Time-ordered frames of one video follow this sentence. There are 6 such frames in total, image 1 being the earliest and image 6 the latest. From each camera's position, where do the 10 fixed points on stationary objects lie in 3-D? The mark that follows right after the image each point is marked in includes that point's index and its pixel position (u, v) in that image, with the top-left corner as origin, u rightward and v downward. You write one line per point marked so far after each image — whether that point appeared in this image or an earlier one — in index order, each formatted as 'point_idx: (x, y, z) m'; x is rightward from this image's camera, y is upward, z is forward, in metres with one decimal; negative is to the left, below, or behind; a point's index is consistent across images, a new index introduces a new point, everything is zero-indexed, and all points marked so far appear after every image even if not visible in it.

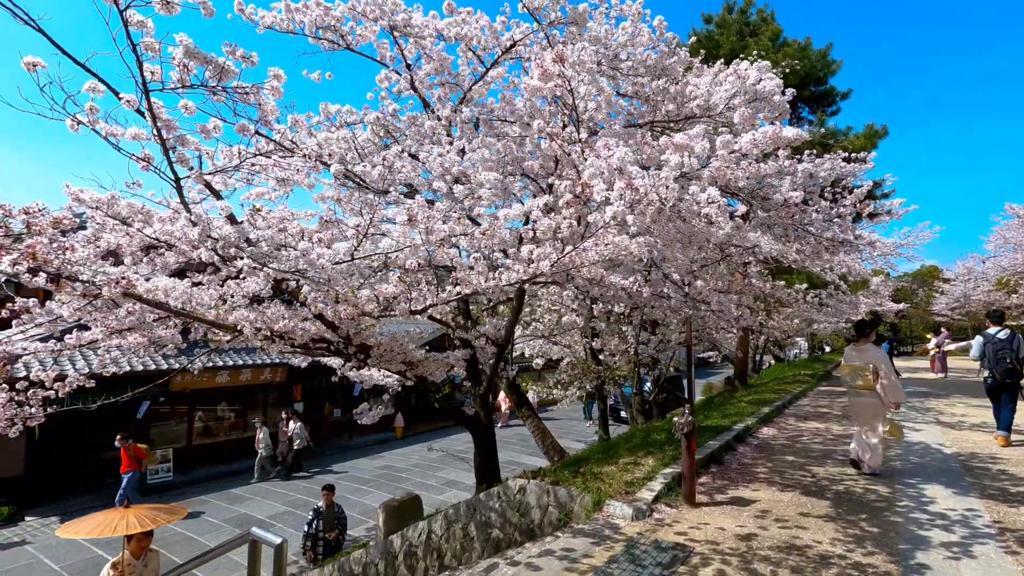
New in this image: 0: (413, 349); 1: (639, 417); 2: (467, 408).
0: (-1.3, -0.8, +6.9) m
1: (+2.6, -2.6, +10.8) m
2: (-0.6, -1.7, +7.7) m
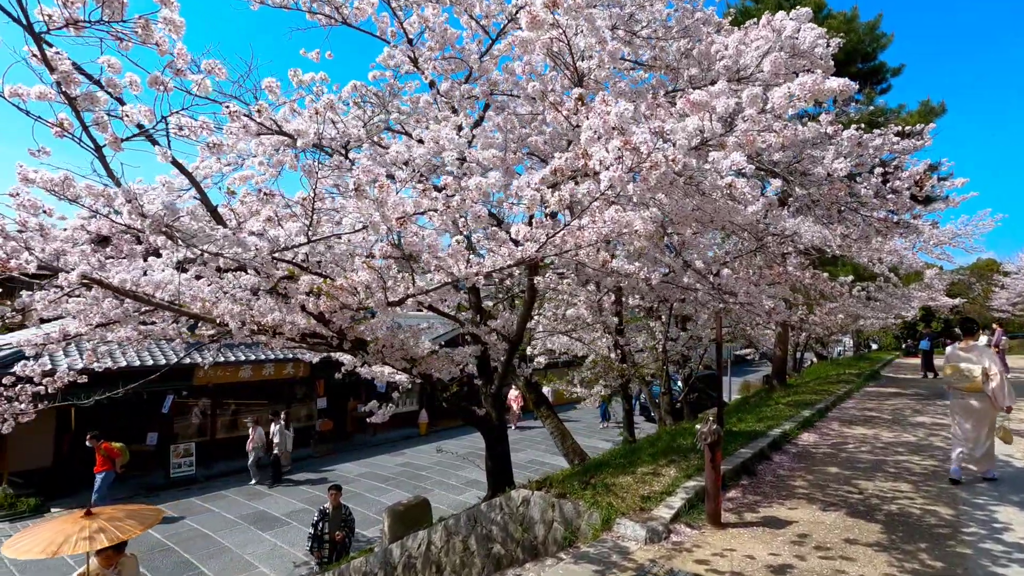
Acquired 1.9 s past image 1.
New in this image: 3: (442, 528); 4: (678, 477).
0: (-1.2, -0.7, +6.4) m
1: (+3.0, -2.5, +10.2) m
2: (-0.5, -1.6, +7.2) m
3: (-0.7, -2.3, +5.2) m
4: (+1.5, -1.7, +4.9) m
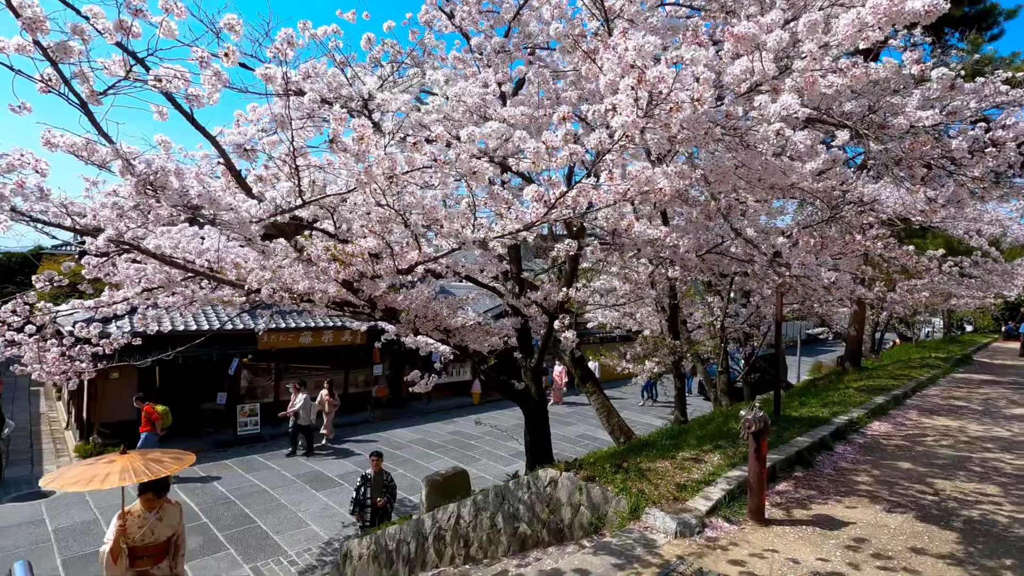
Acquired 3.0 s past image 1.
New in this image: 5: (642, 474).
0: (-0.8, -0.3, +6.3) m
1: (+3.8, -2.0, +9.6) m
2: (+0.1, -1.2, +7.0) m
3: (-0.4, -2.0, +5.1) m
4: (+1.8, -1.5, +4.5) m
5: (+1.1, -1.5, +4.3) m
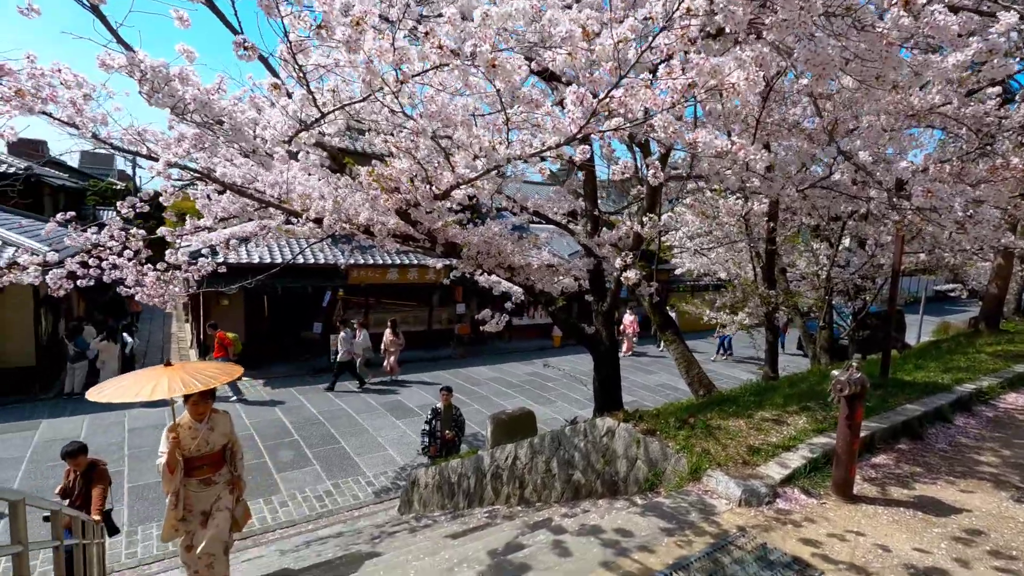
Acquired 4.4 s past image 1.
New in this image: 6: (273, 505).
0: (0.0, +0.4, +6.0) m
1: (+5.0, -1.1, +8.7) m
2: (+0.9, -0.5, +6.7) m
3: (+0.1, -1.4, +4.9) m
4: (+2.2, -1.1, +4.0) m
5: (+1.4, -1.1, +3.9) m
6: (-3.2, -3.0, +7.3) m
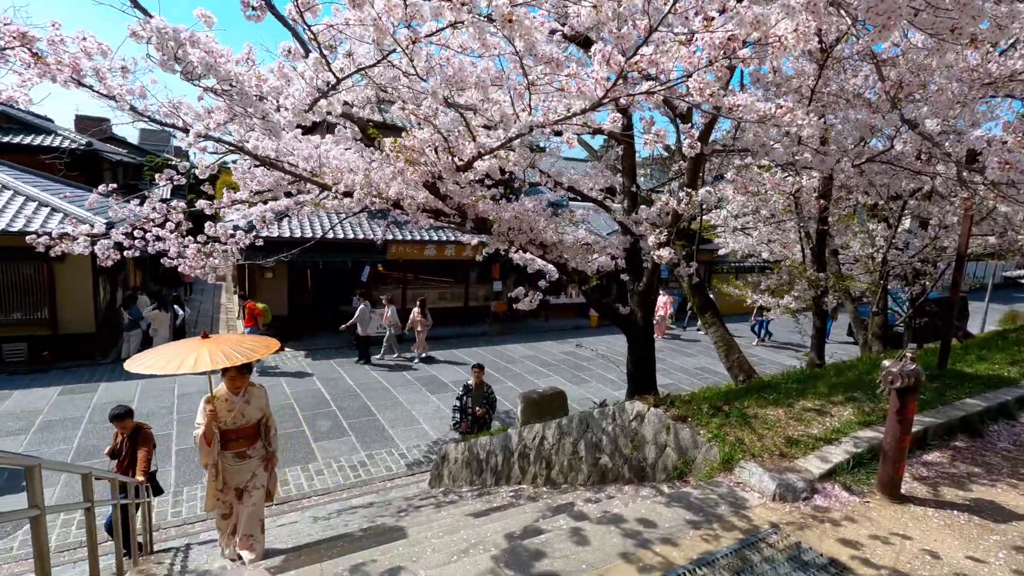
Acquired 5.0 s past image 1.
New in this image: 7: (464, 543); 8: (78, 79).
0: (+0.4, +0.6, +5.8) m
1: (+5.6, -0.9, +8.2) m
2: (+1.3, -0.2, +6.5) m
3: (+0.4, -1.2, +4.8) m
4: (+2.3, -0.9, +3.7) m
5: (+1.6, -0.9, +3.7) m
6: (-2.8, -2.6, +7.5) m
7: (-0.3, -1.3, +2.8) m
8: (-3.1, +1.5, +3.8) m
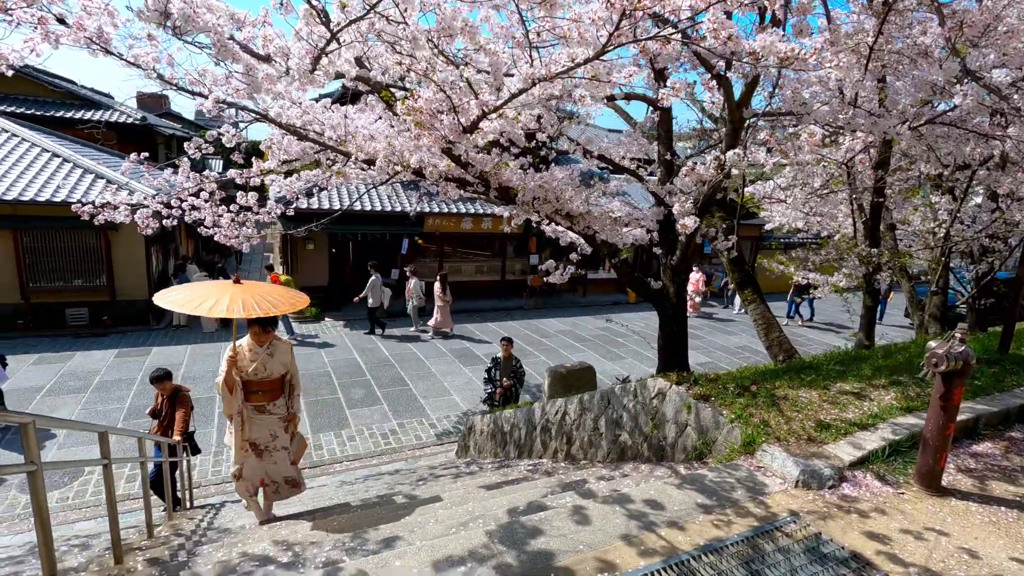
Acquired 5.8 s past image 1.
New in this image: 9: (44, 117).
0: (+0.7, +0.9, +5.6) m
1: (+6.0, -0.6, +7.7) m
2: (+1.7, +0.1, +6.3) m
3: (+0.6, -1.0, +4.7) m
4: (+2.4, -0.8, +3.4) m
5: (+1.7, -0.7, +3.5) m
6: (-2.5, -2.2, +7.7) m
7: (-0.2, -1.2, +2.7) m
8: (-3.0, +1.7, +3.9) m
9: (-12.1, +4.4, +13.9) m
